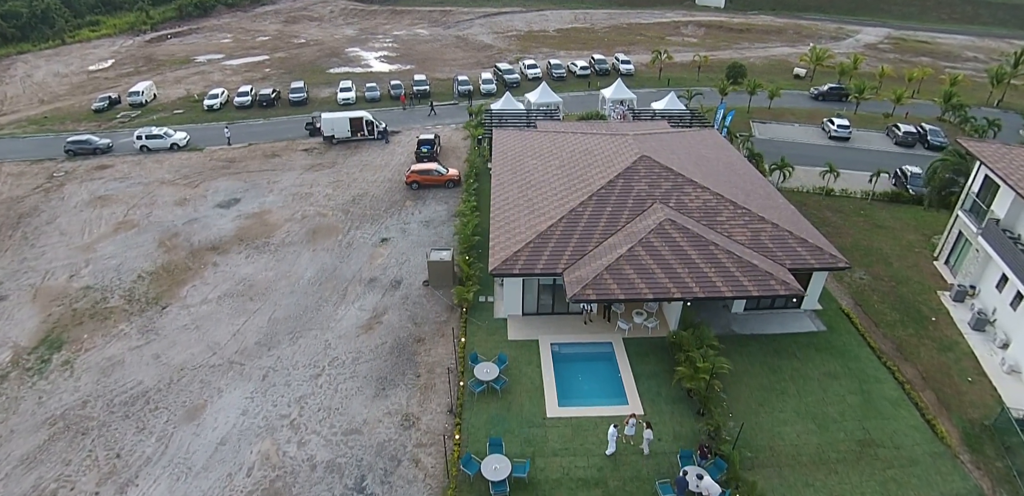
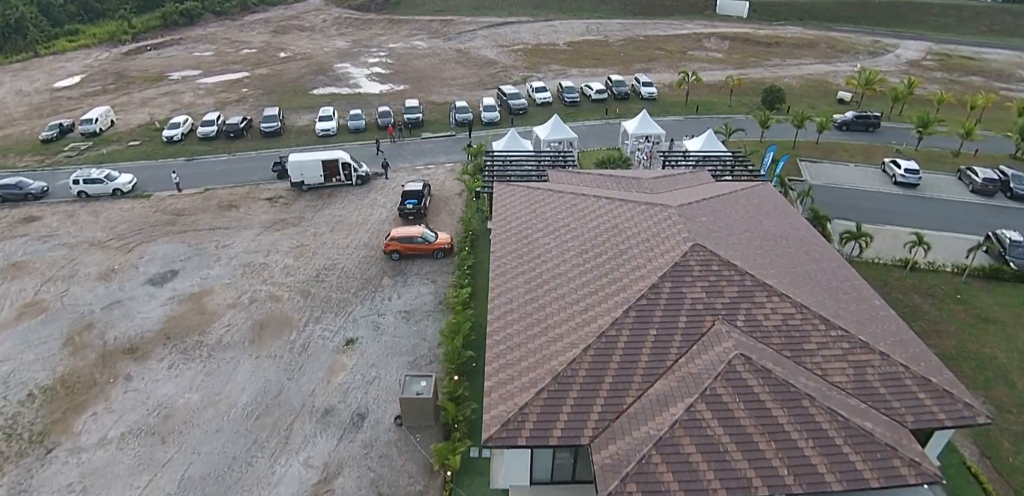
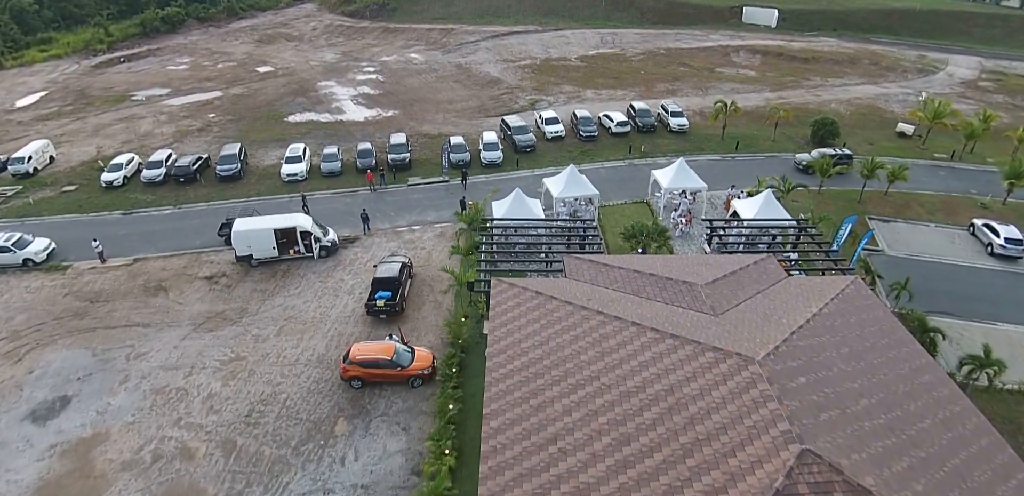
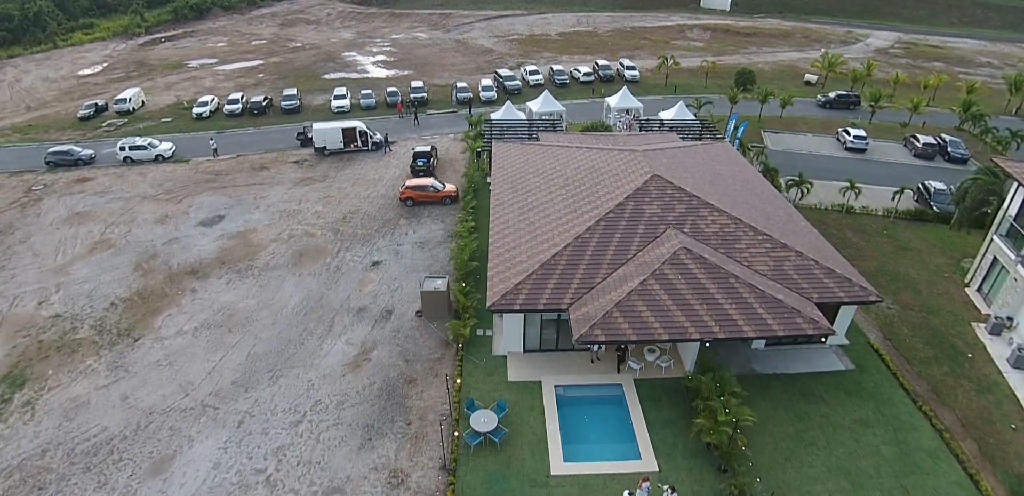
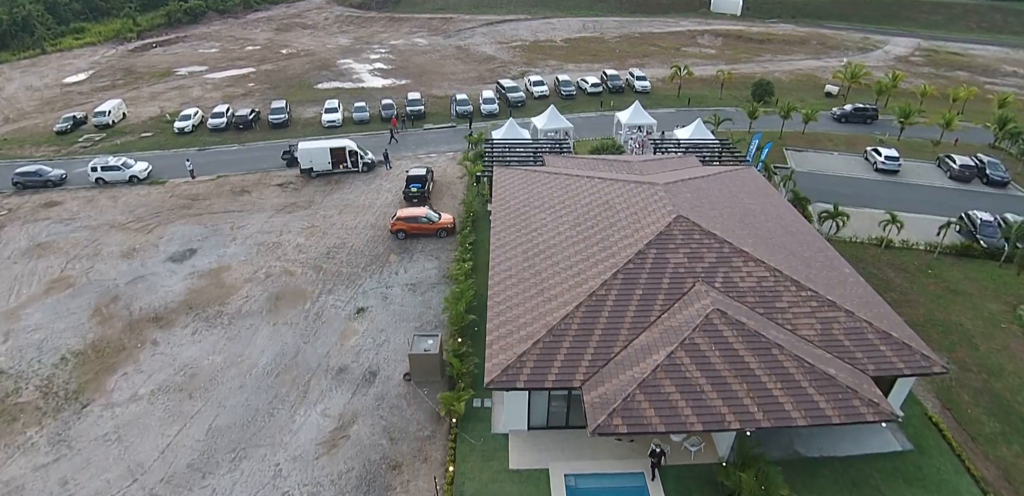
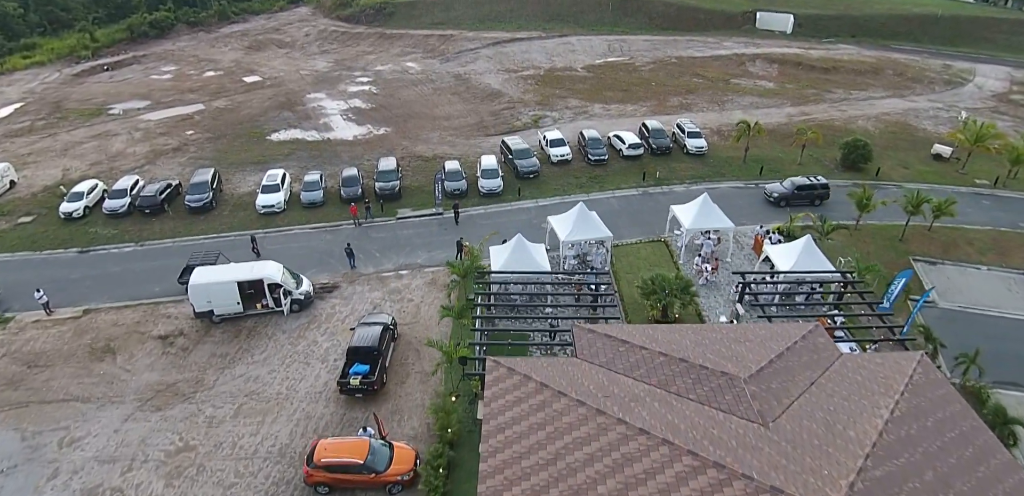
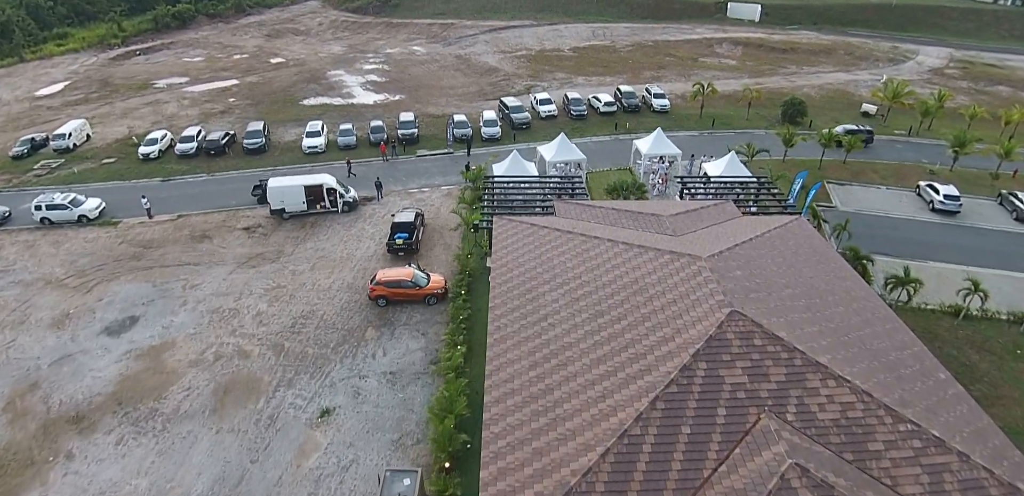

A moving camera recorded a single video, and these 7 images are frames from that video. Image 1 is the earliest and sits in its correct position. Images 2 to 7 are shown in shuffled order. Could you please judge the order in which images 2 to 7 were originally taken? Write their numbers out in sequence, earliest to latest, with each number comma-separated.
4, 5, 2, 7, 3, 6
